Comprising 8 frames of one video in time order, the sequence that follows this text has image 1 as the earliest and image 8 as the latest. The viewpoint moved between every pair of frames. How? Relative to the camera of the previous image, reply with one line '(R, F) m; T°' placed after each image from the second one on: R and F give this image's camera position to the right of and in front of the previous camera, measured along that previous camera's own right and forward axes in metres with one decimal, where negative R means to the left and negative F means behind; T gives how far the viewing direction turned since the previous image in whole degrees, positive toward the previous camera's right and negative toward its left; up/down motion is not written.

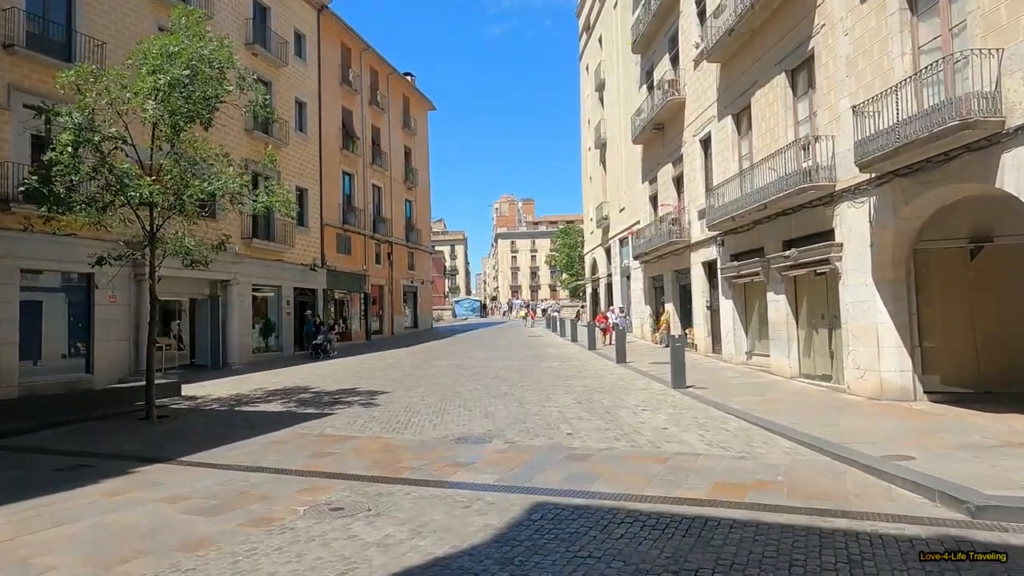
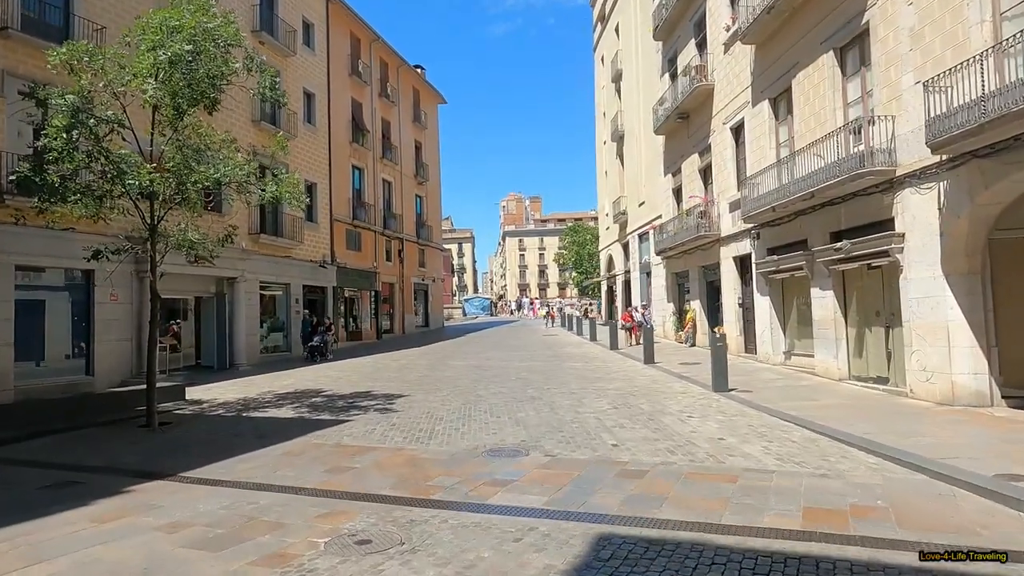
(-0.4, +0.9) m; 0°
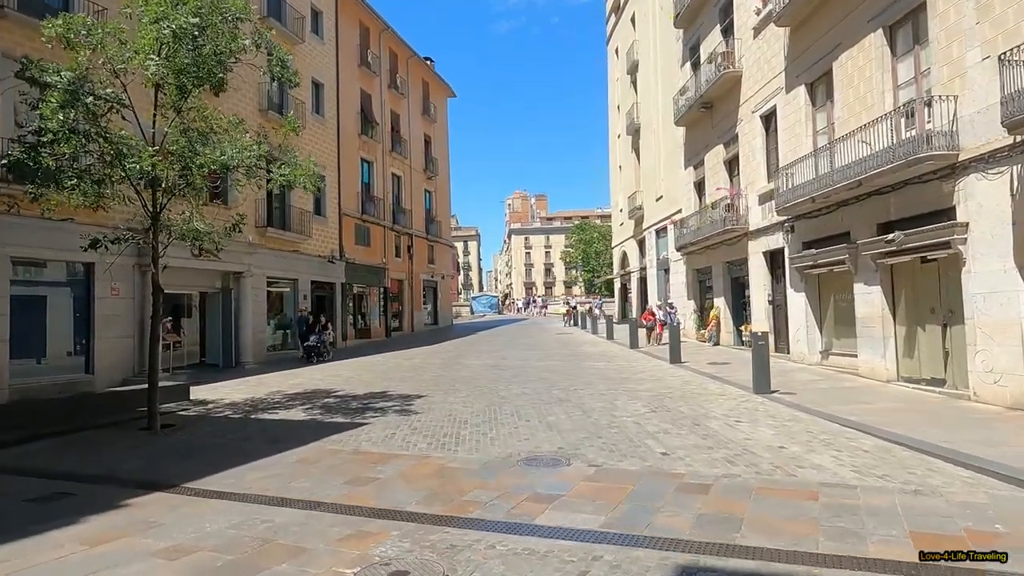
(-0.4, +0.8) m; 0°
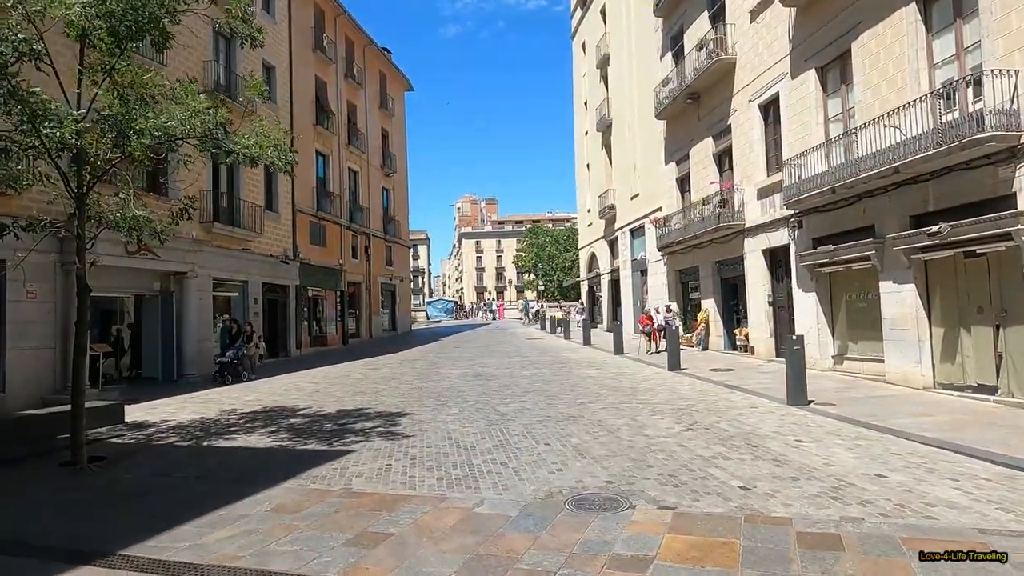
(-0.8, +1.6) m; +5°
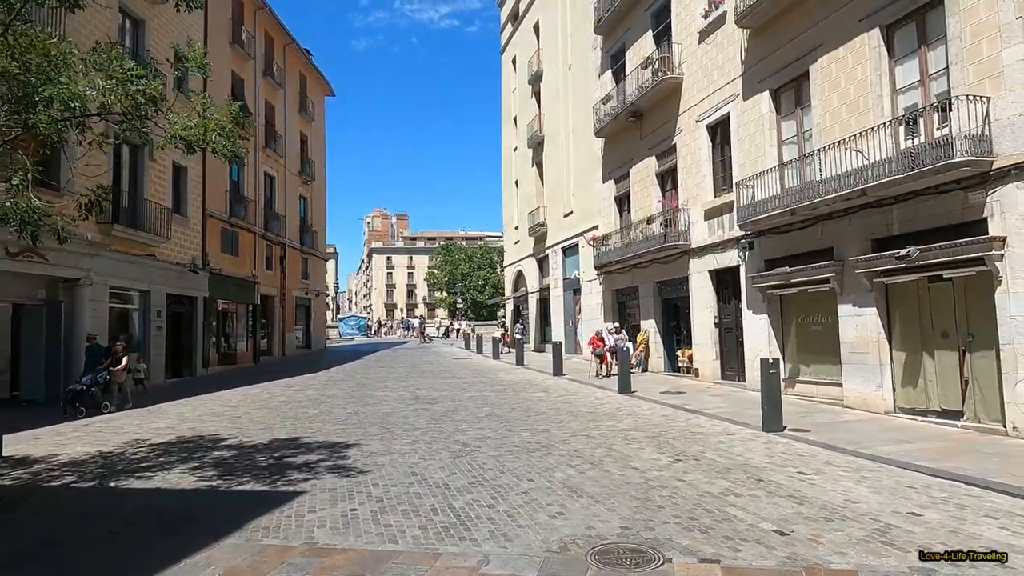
(-0.8, +1.0) m; +8°
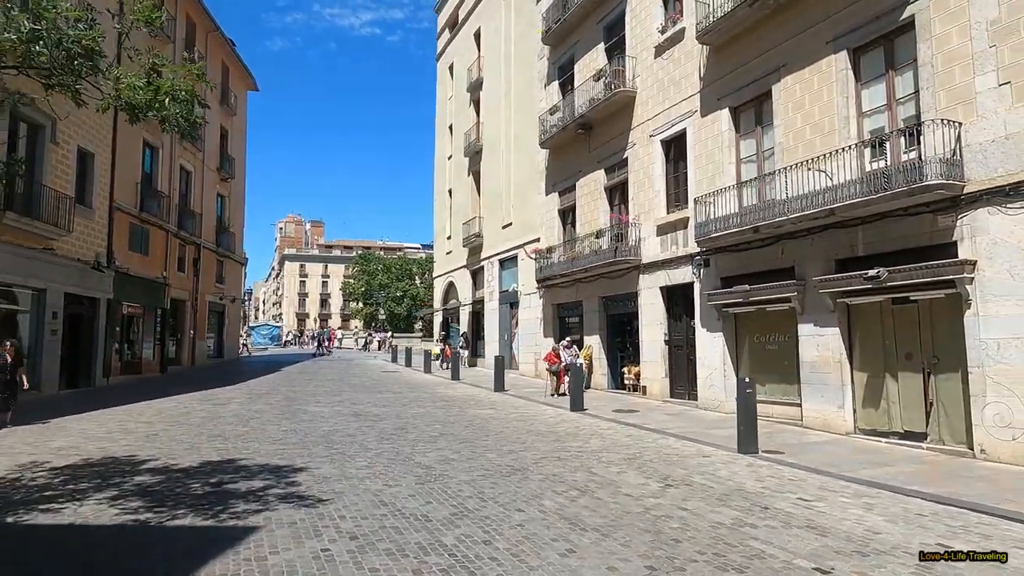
(-0.8, +0.8) m; +7°
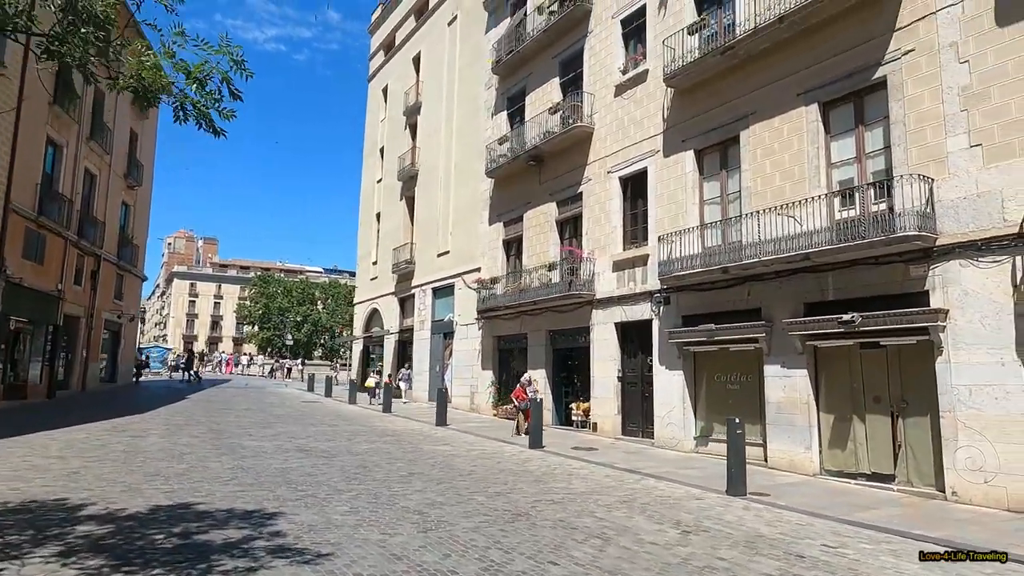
(-1.3, +0.6) m; +9°
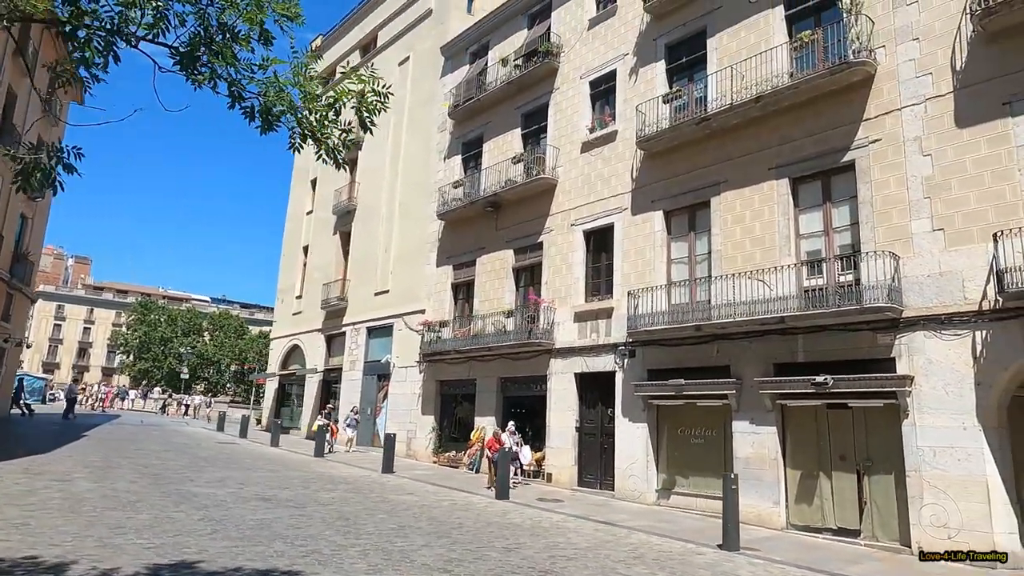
(-1.6, +0.2) m; +9°
